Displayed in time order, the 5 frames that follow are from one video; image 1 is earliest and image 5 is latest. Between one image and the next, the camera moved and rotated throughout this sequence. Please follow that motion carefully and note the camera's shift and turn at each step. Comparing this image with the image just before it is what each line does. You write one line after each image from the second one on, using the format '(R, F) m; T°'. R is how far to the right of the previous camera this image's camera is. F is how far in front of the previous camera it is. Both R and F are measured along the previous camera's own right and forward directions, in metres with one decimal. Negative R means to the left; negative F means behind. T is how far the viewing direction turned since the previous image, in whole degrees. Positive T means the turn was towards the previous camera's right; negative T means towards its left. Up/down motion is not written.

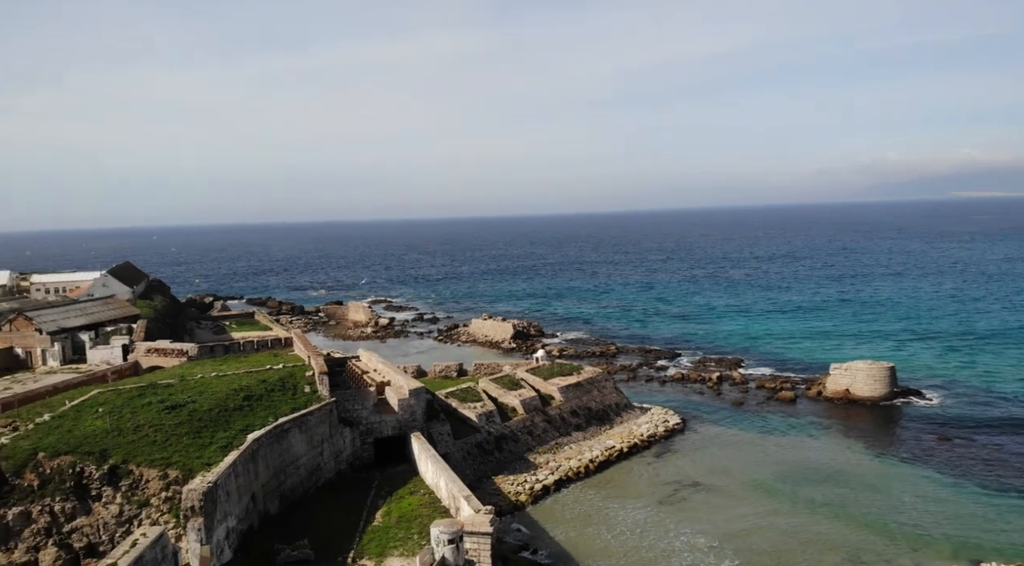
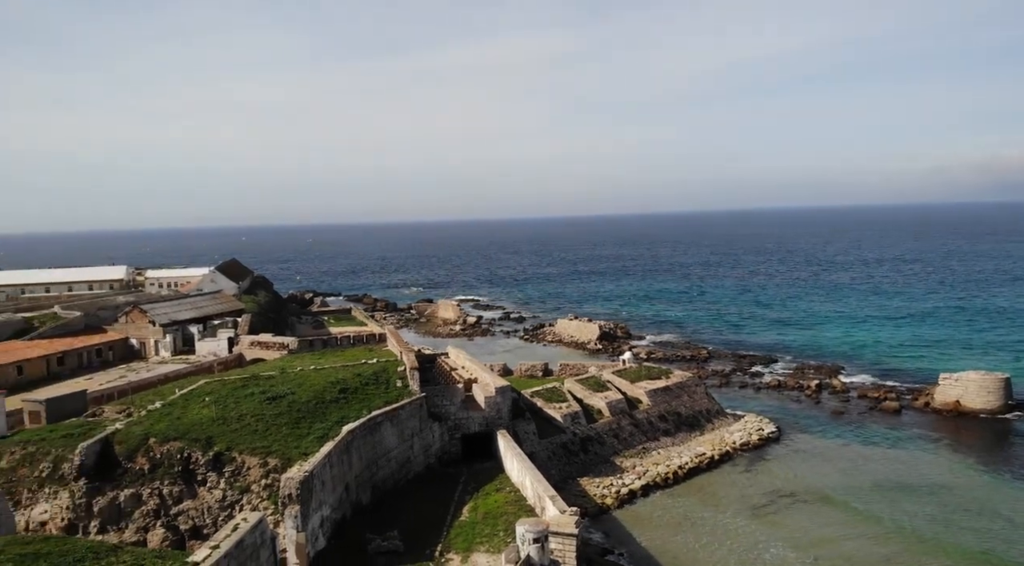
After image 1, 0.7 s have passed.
(0.0, -0.3) m; -6°
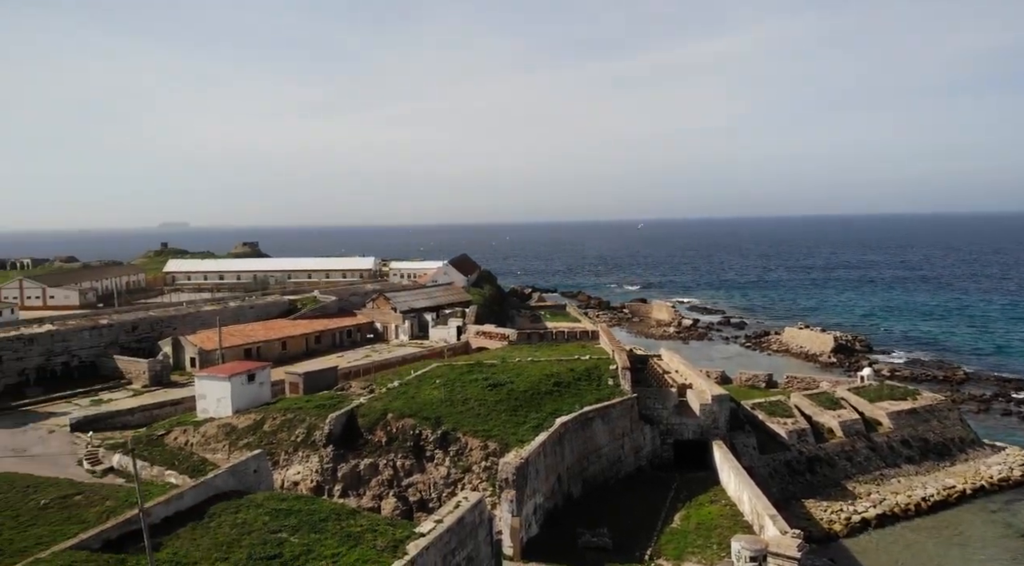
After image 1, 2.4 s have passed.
(+0.3, -0.6) m; -15°
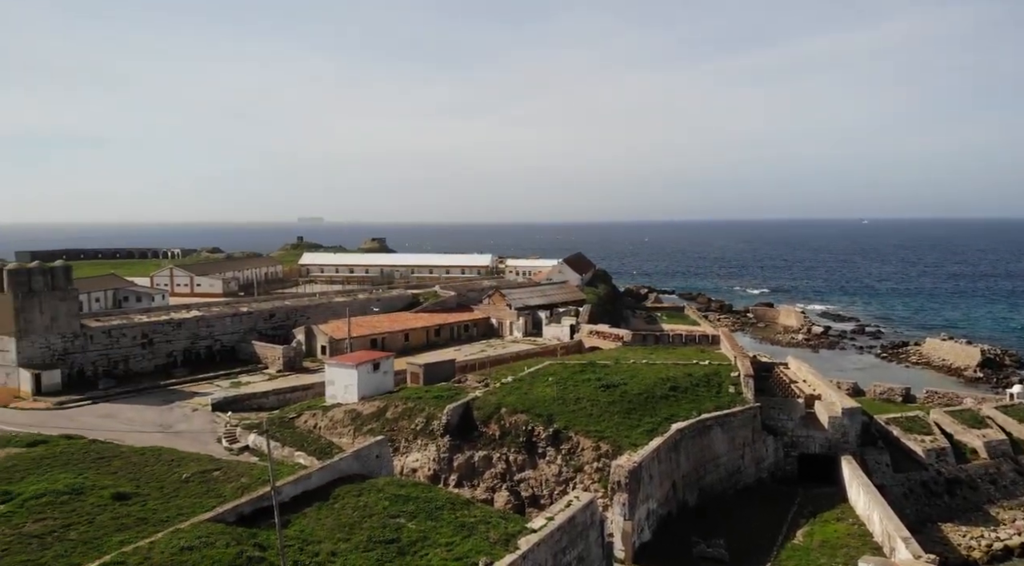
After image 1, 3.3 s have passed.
(+0.5, -0.1) m; -9°
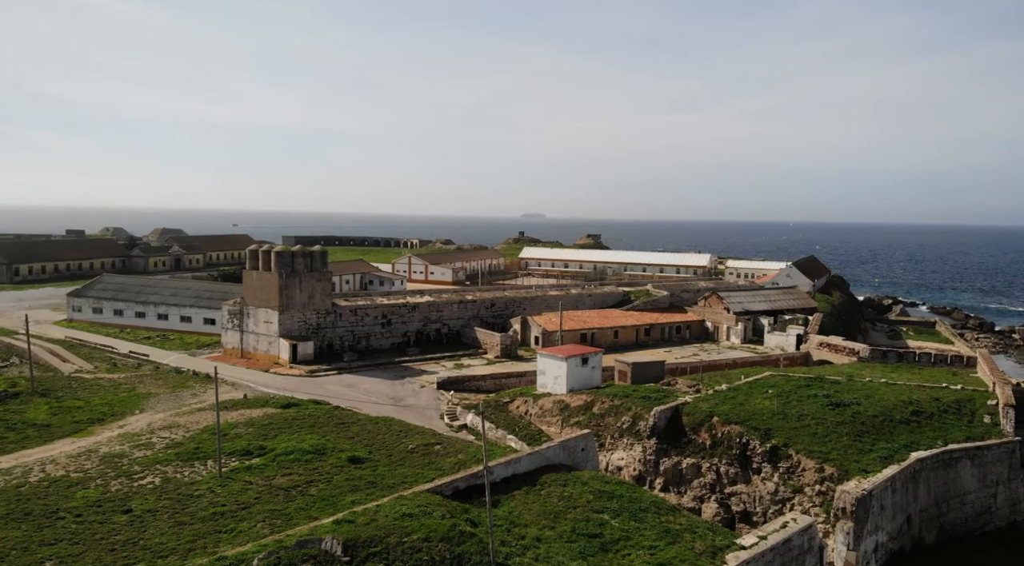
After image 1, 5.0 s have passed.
(+0.9, +0.1) m; -16°
